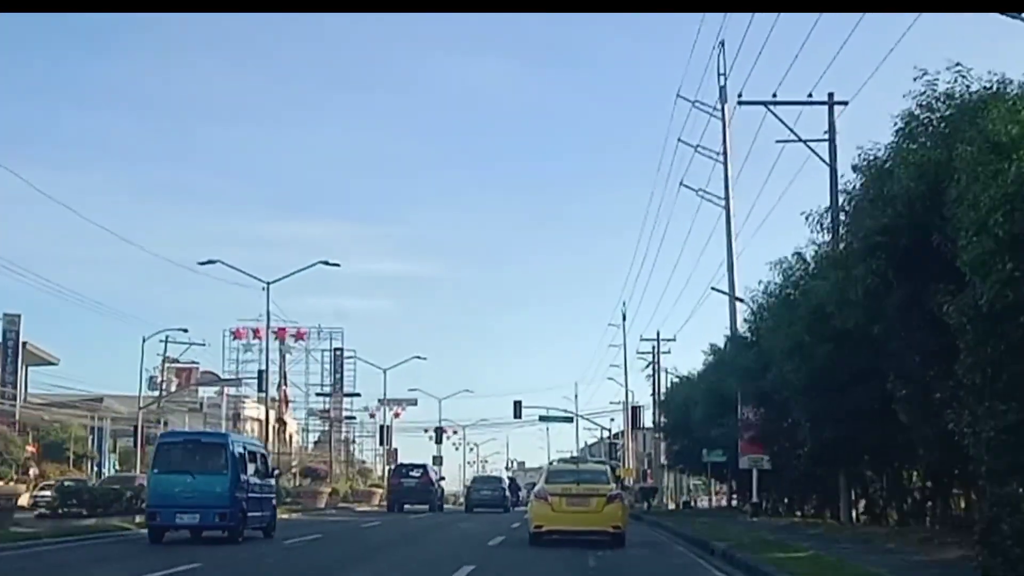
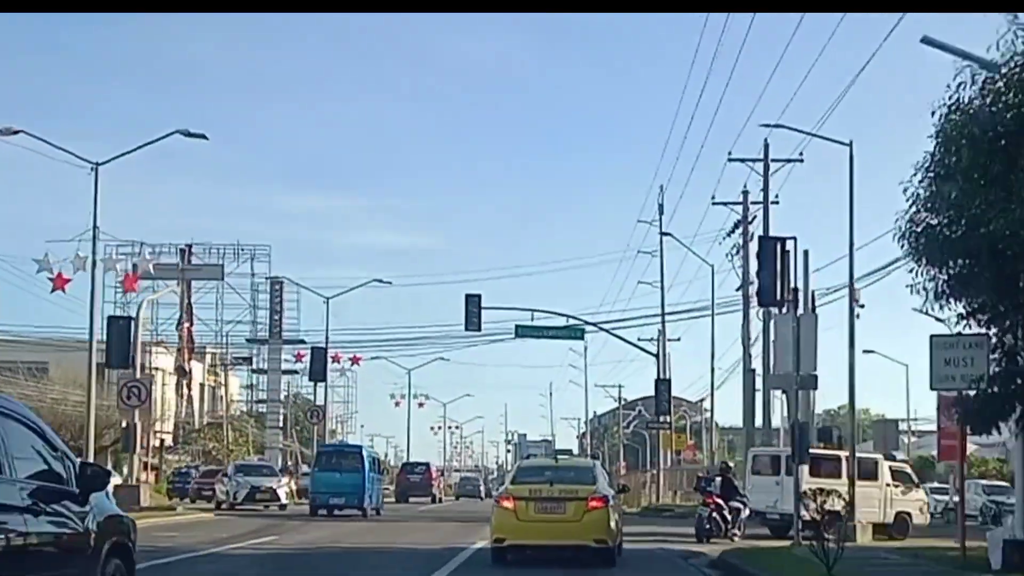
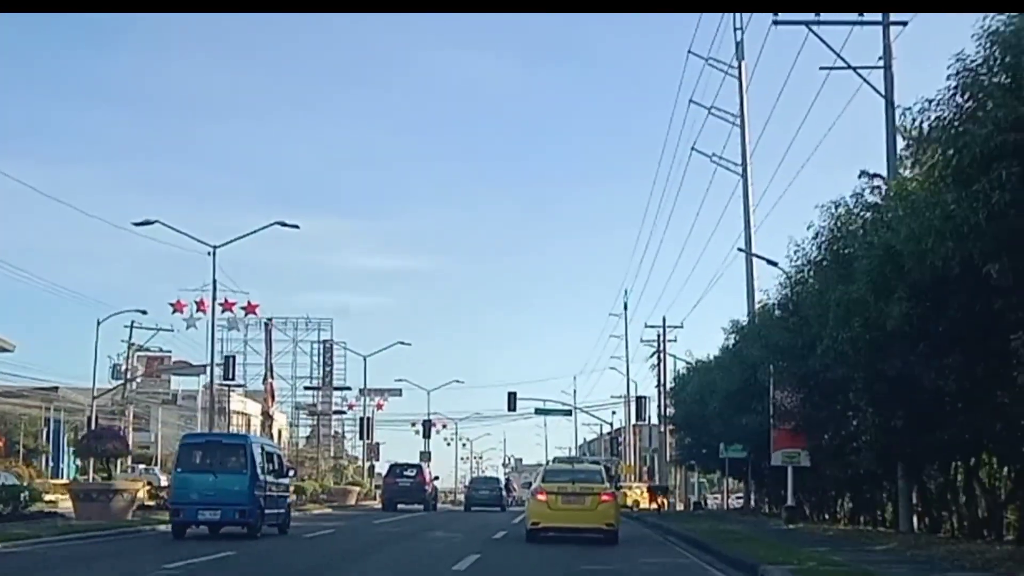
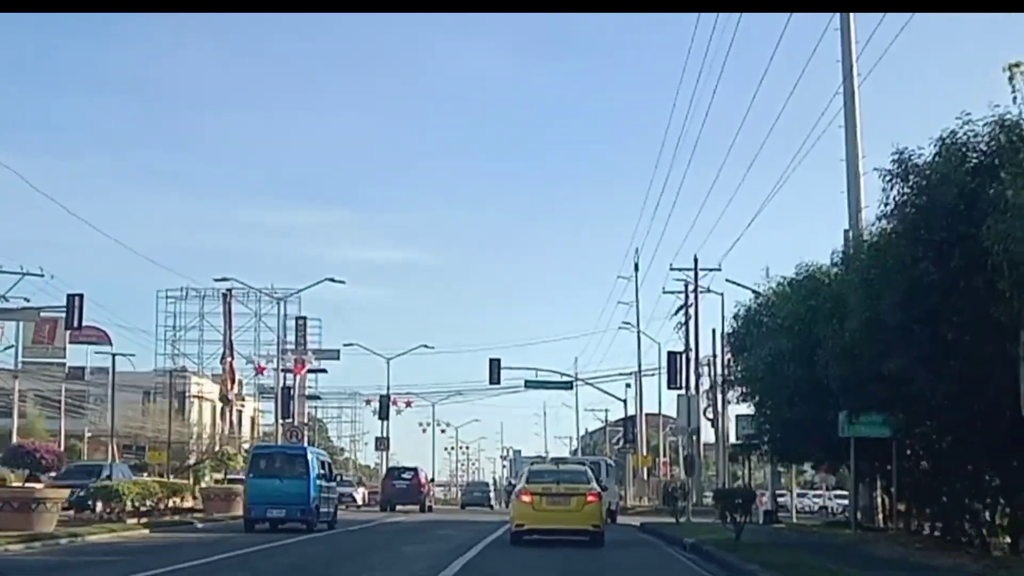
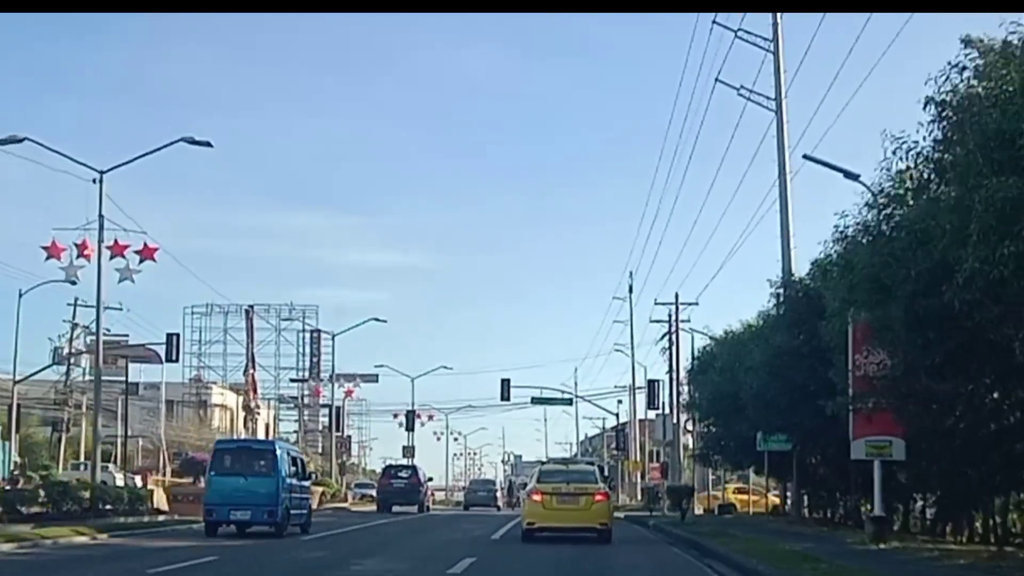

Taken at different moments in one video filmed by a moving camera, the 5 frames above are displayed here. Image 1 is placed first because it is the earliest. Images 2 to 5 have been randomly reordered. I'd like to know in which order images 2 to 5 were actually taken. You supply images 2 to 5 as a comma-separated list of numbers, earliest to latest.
3, 5, 4, 2
